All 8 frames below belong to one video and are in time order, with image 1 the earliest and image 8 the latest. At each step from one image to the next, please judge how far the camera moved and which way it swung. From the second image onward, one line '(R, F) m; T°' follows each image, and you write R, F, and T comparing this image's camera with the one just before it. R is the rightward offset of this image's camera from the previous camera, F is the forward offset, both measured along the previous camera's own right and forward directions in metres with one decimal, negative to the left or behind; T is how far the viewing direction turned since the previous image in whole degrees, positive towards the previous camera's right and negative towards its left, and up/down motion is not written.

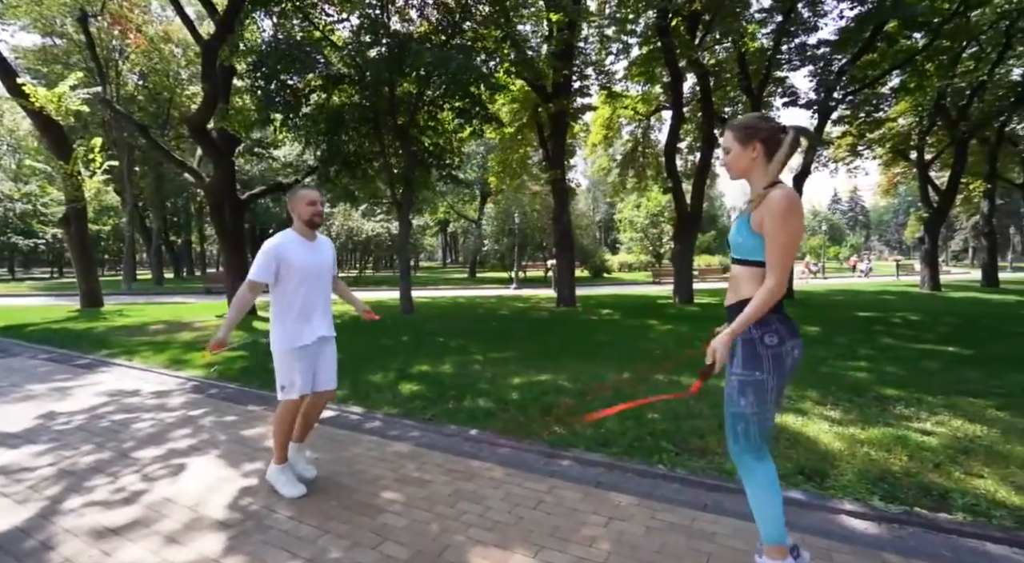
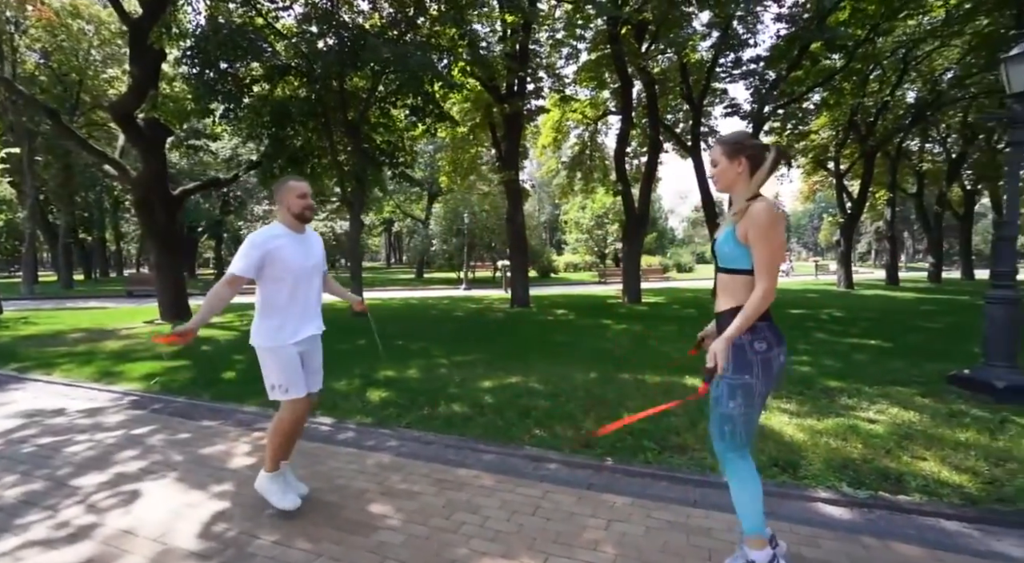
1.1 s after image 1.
(-0.7, 0.0) m; +8°
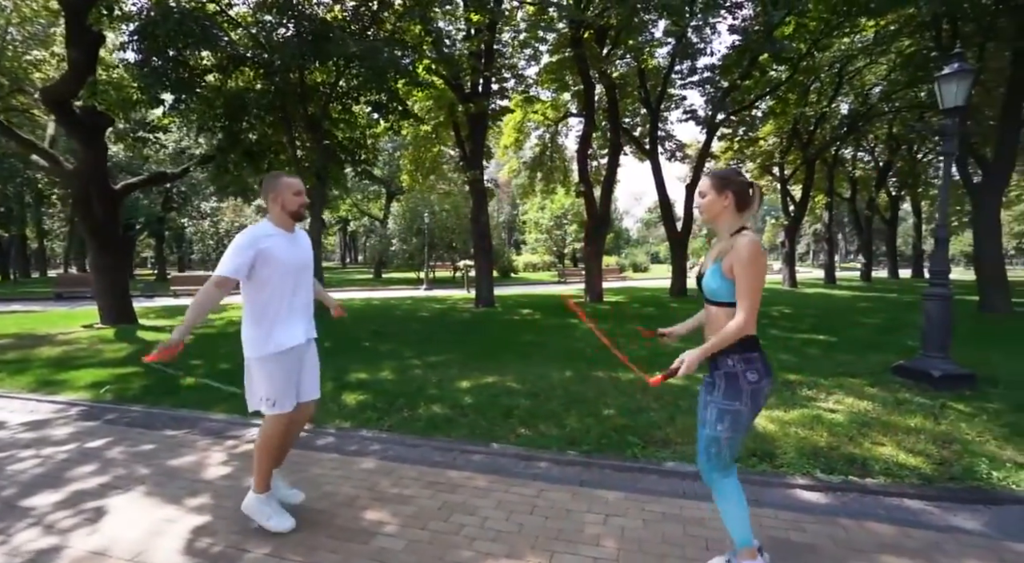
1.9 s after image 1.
(-0.5, 0.0) m; +6°
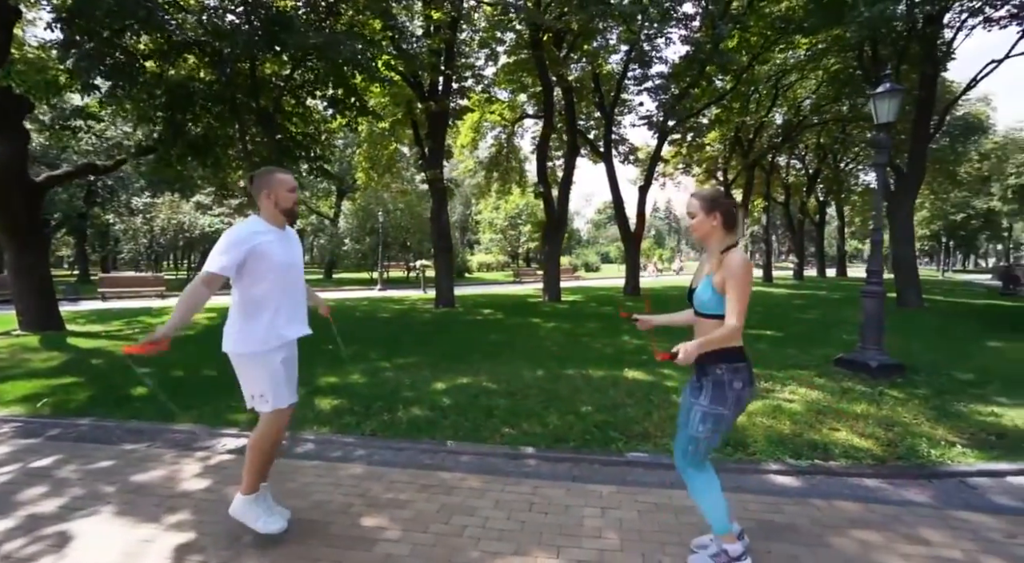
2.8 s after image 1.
(-0.6, 0.0) m; +7°
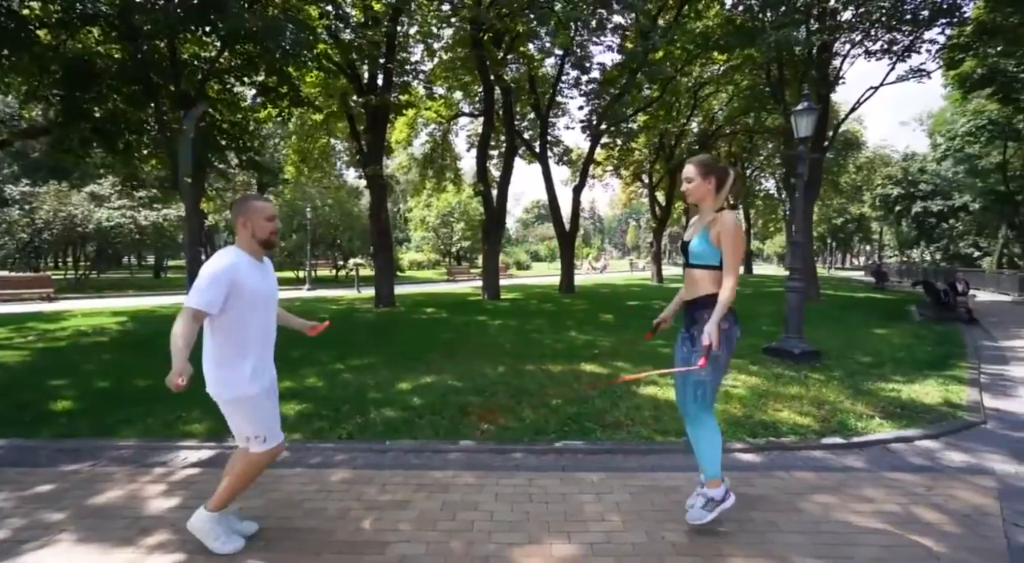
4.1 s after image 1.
(-1.0, 0.0) m; +11°
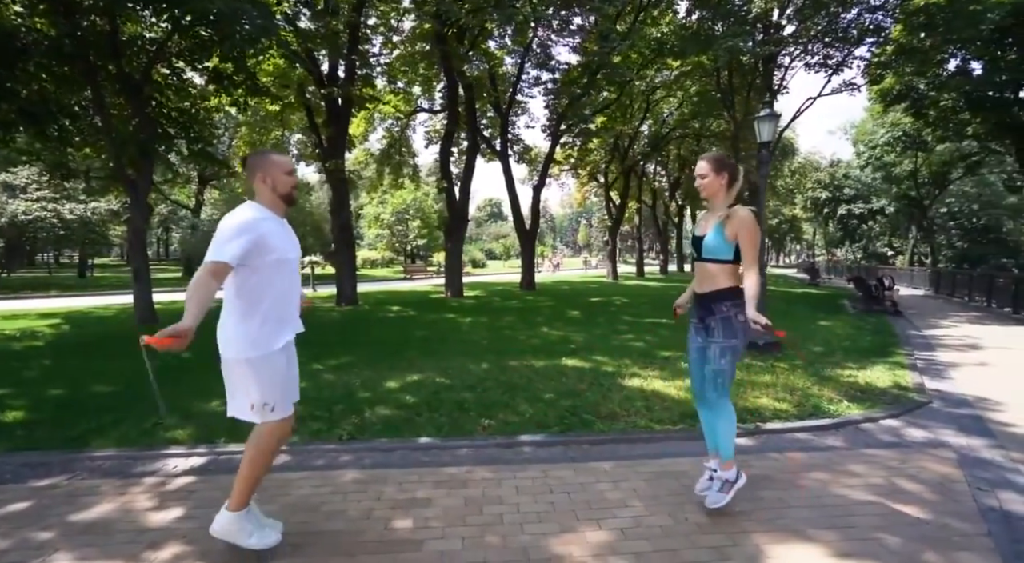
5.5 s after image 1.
(-0.9, +0.1) m; +8°
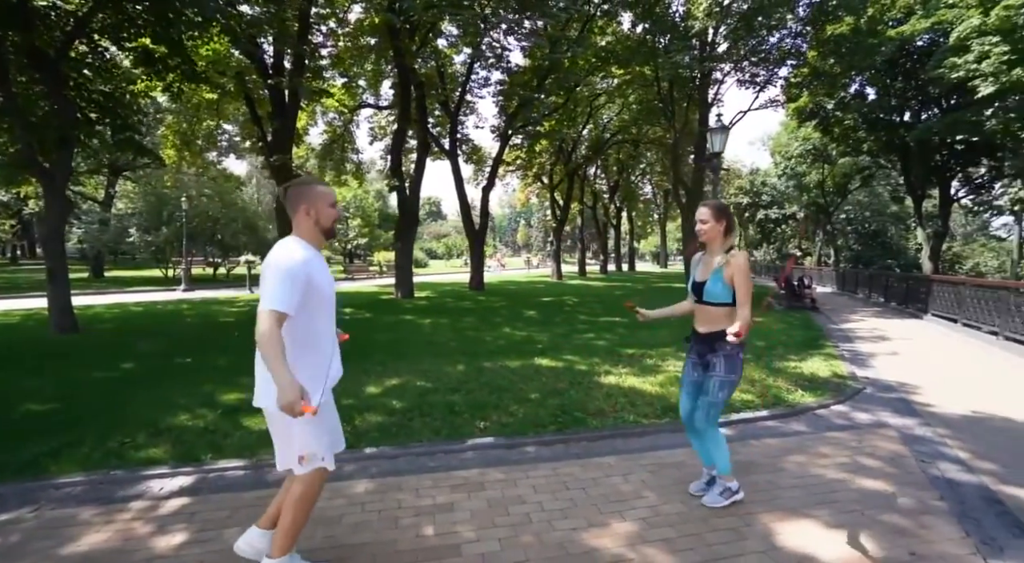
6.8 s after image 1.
(-1.0, +0.1) m; +10°
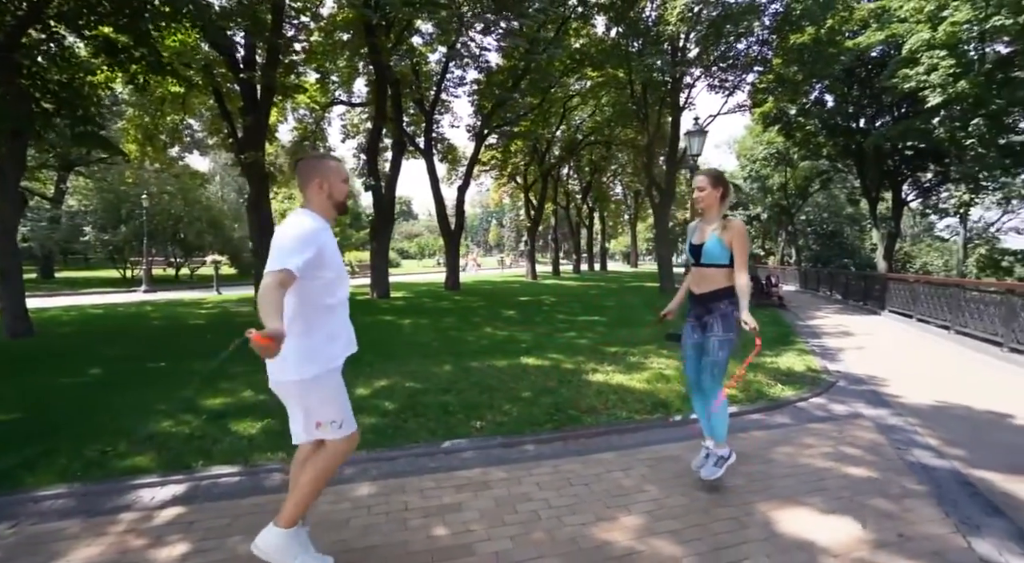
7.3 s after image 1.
(-0.4, +0.1) m; +4°
